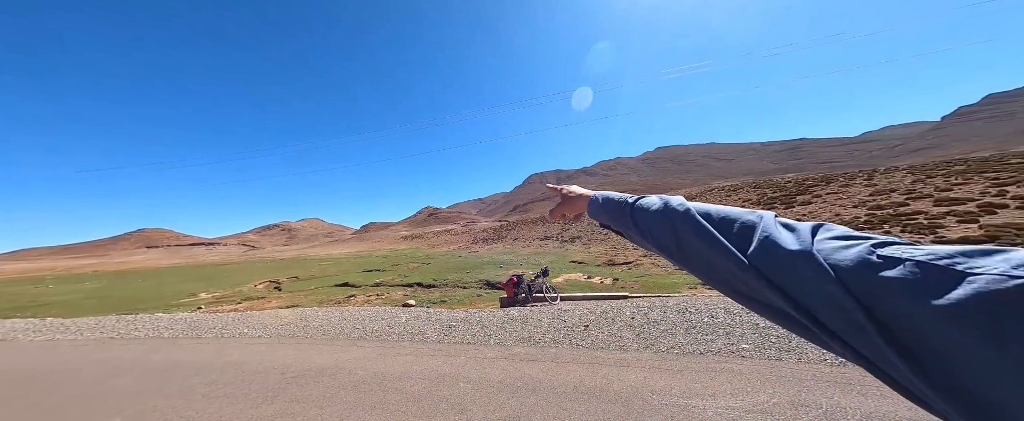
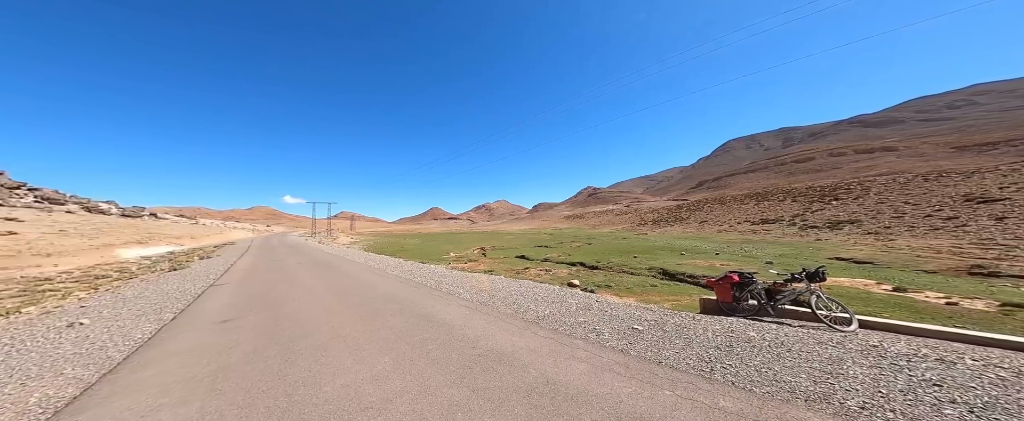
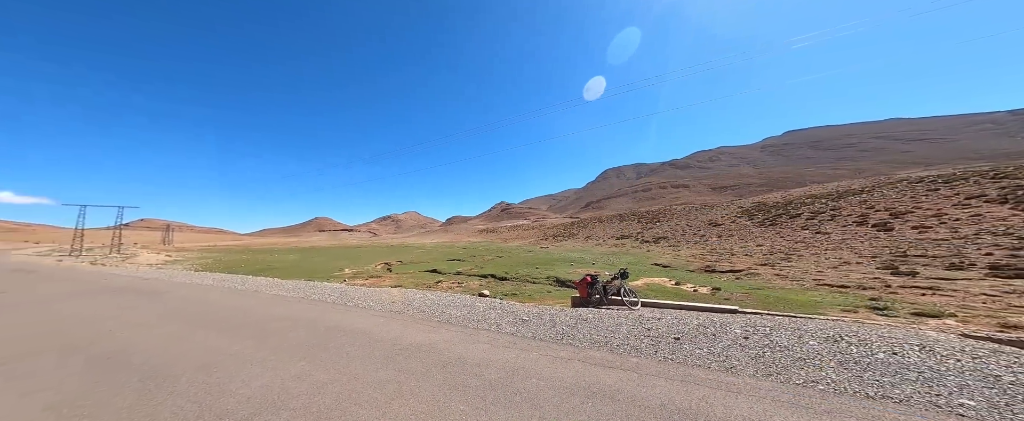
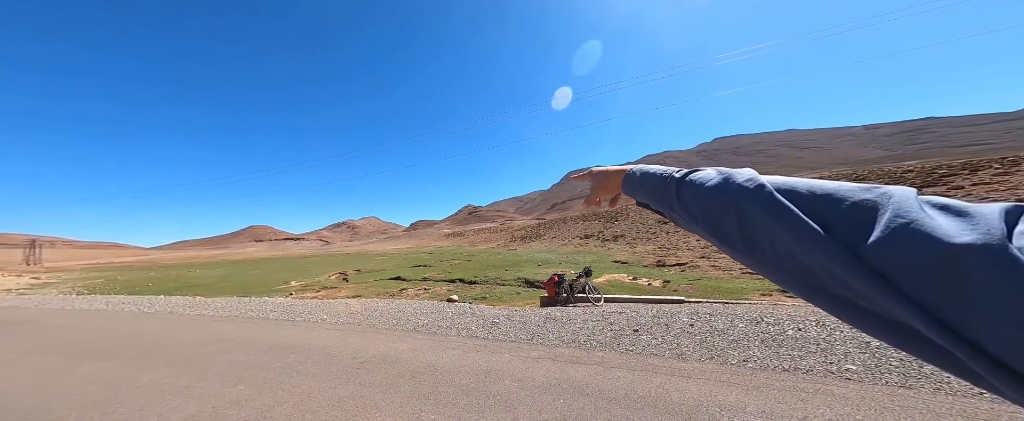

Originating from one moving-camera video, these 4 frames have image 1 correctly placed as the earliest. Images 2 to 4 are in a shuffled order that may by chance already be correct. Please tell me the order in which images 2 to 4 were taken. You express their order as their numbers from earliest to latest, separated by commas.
4, 3, 2
